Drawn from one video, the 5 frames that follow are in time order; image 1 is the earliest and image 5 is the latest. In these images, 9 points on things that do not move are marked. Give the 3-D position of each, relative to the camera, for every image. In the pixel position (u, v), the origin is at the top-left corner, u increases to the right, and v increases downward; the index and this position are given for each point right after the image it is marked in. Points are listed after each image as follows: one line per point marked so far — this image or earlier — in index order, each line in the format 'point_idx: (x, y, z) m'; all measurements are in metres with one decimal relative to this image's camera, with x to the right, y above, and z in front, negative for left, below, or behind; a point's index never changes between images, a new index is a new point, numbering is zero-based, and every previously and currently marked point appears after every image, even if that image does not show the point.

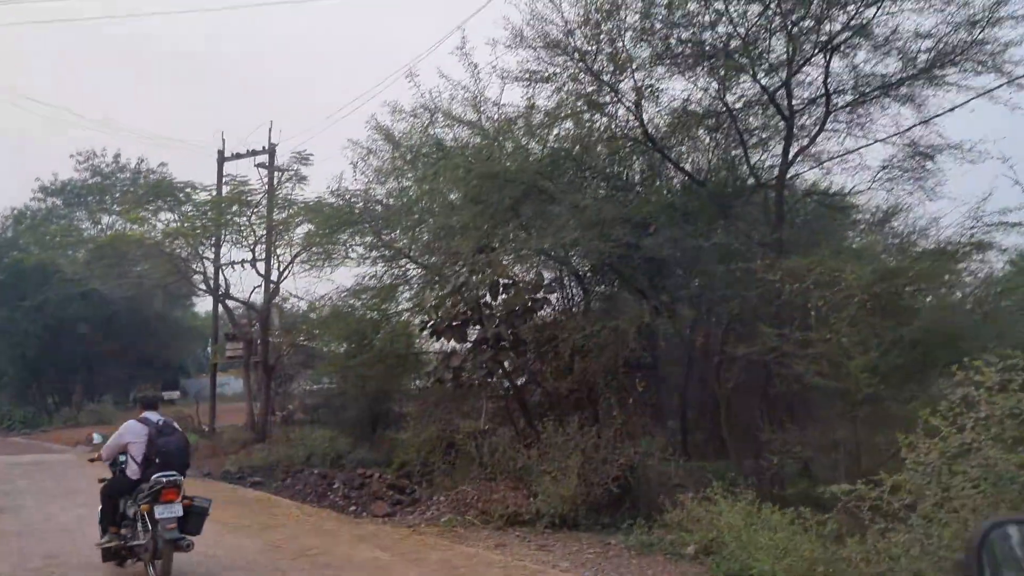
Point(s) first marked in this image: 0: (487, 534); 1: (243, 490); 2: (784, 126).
0: (-0.3, -2.8, +10.7) m
1: (-4.4, -3.4, +15.3) m
2: (+4.0, +2.4, +13.6) m
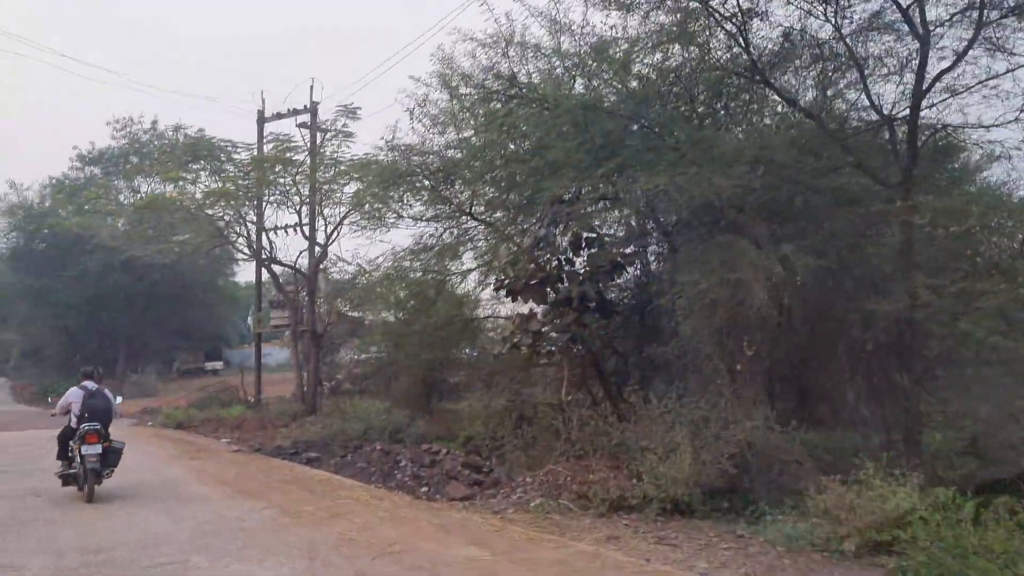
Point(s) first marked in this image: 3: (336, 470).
0: (+0.8, -2.3, +9.1) m
1: (-3.2, -2.7, +14.0) m
2: (+5.1, +3.0, +11.8) m
3: (-2.6, -2.7, +13.8) m
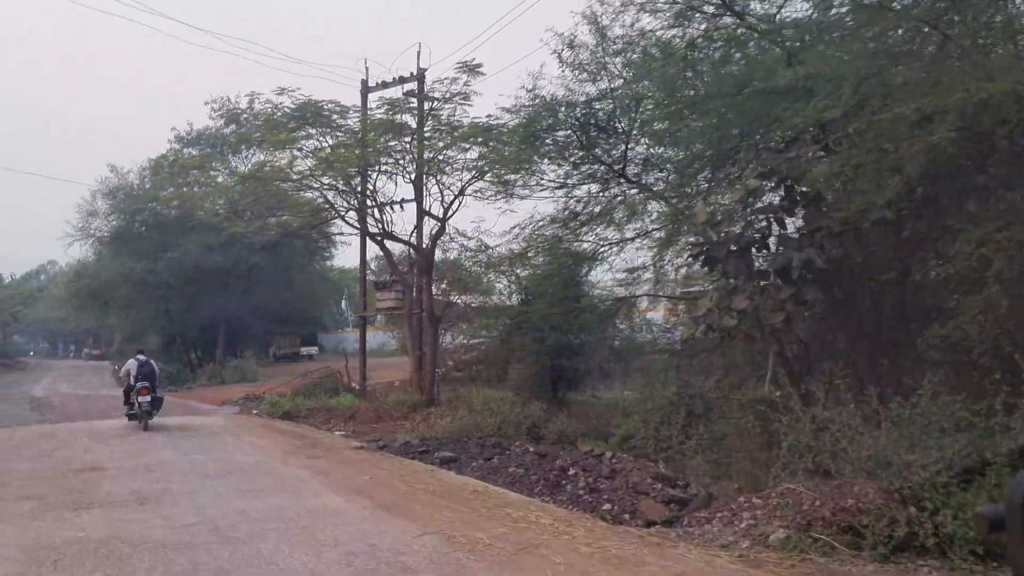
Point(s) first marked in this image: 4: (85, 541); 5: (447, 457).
0: (+2.6, -2.0, +6.6) m
1: (-0.9, -2.4, +11.8) m
2: (+7.2, +3.4, +8.7) m
3: (-0.3, -2.4, +11.6) m
4: (-3.9, -2.3, +8.4) m
5: (-1.0, -2.5, +13.6) m
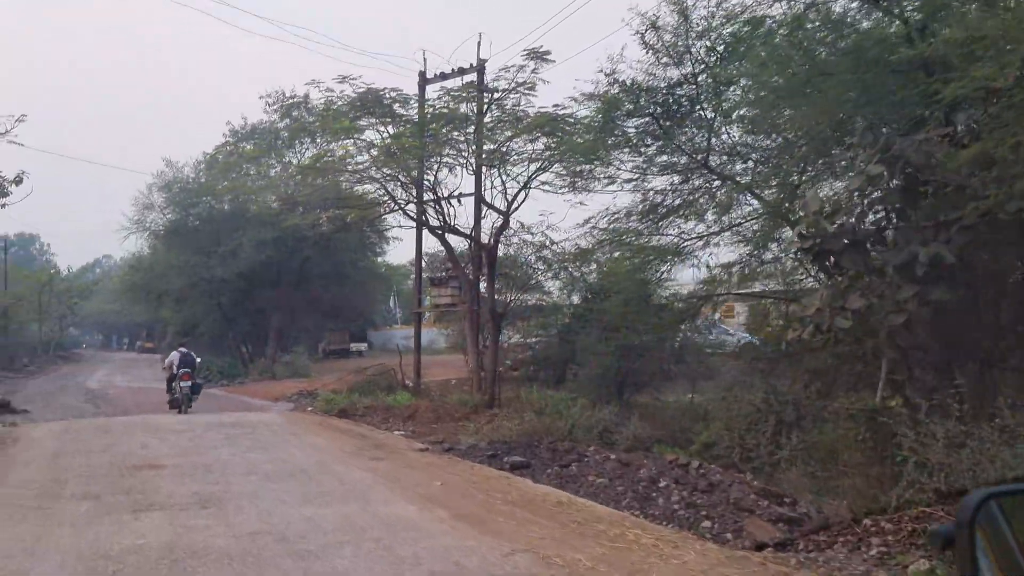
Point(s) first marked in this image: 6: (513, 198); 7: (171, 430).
0: (+3.3, -2.0, +5.7) m
1: (+0.1, -2.3, +11.0) m
2: (+8.1, +3.3, +7.6) m
3: (+0.6, -2.3, +10.7) m
4: (-3.1, -2.2, +7.7) m
5: (+0.1, -2.4, +12.8) m
6: (0.0, +1.9, +19.8) m
7: (-6.6, -2.7, +17.8) m
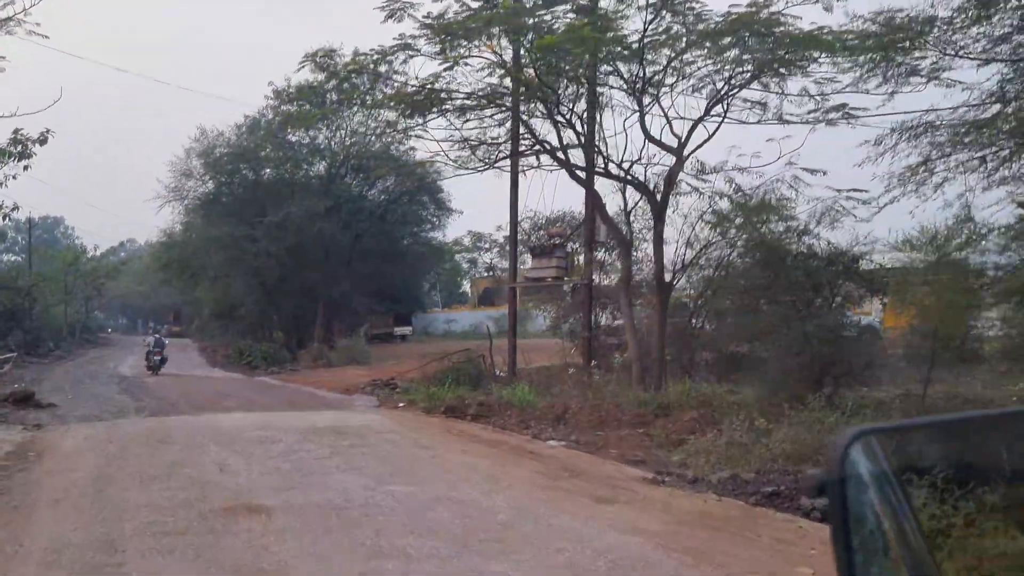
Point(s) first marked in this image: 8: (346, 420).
0: (+6.0, -1.6, +0.7) m
1: (+2.8, -1.8, +6.1) m
2: (+10.7, +3.8, +2.4) m
3: (+3.4, -1.8, +5.8) m
4: (-0.4, -1.8, +2.9) m
5: (+2.9, -1.9, +7.9) m
6: (+3.0, +2.6, +14.9) m
7: (-3.7, -2.1, +13.0) m
8: (-2.8, -2.2, +15.4) m
